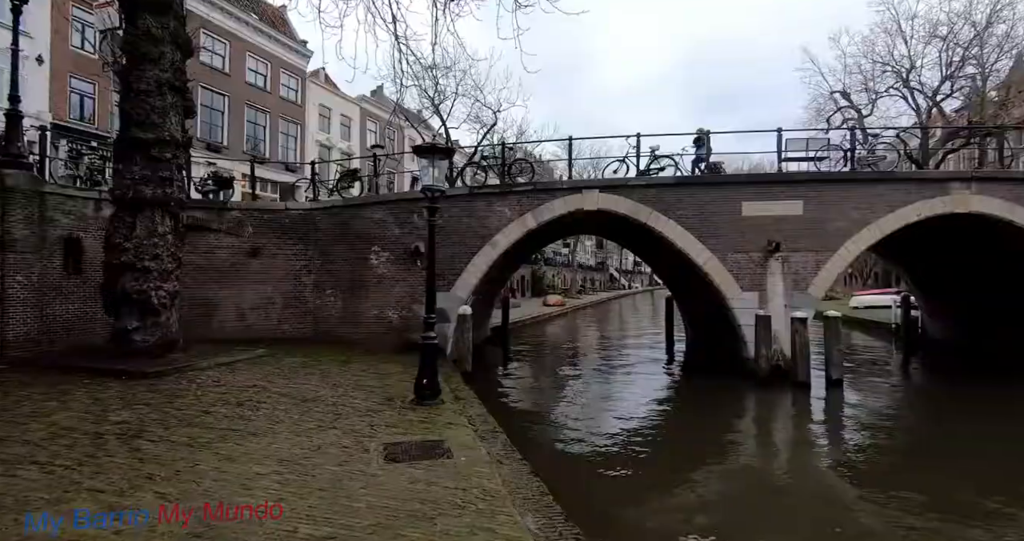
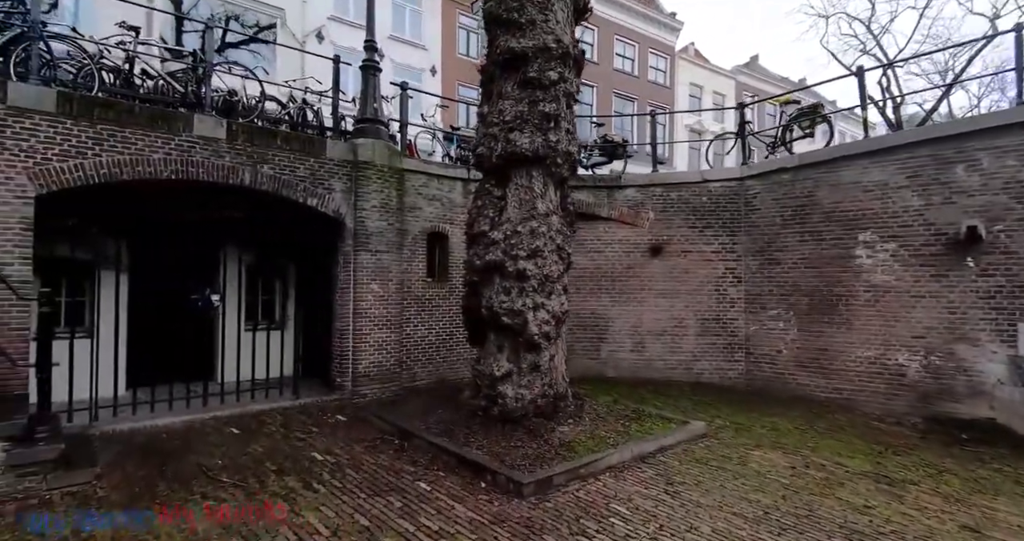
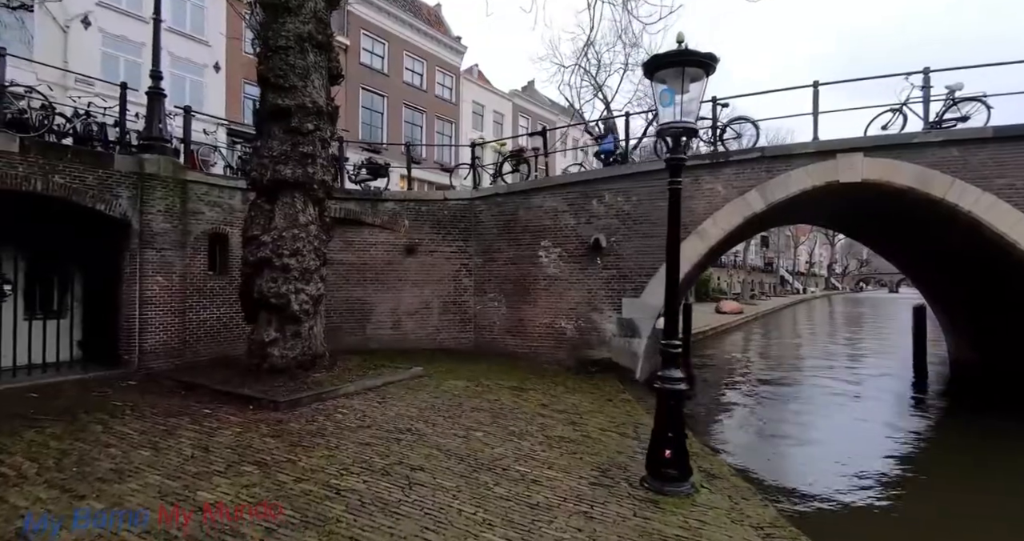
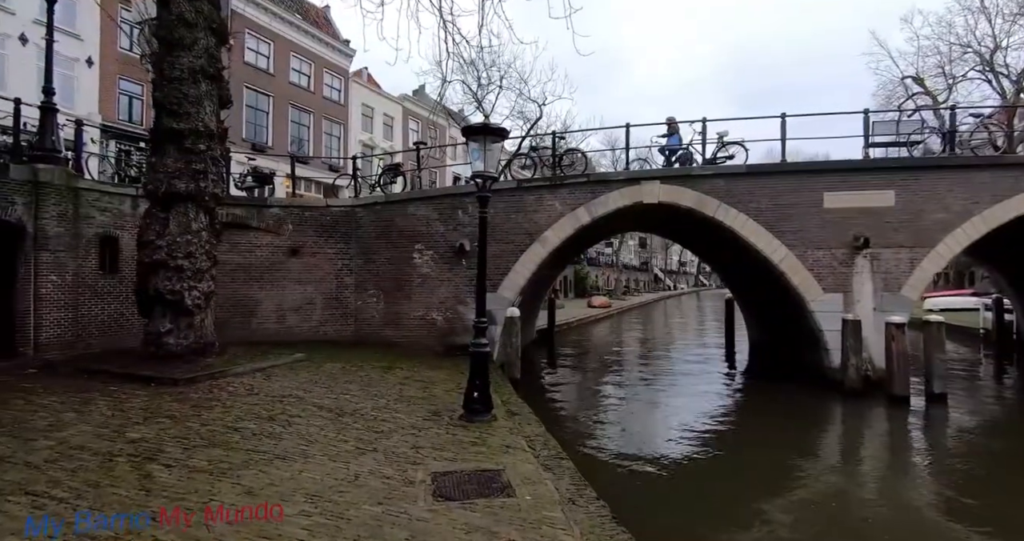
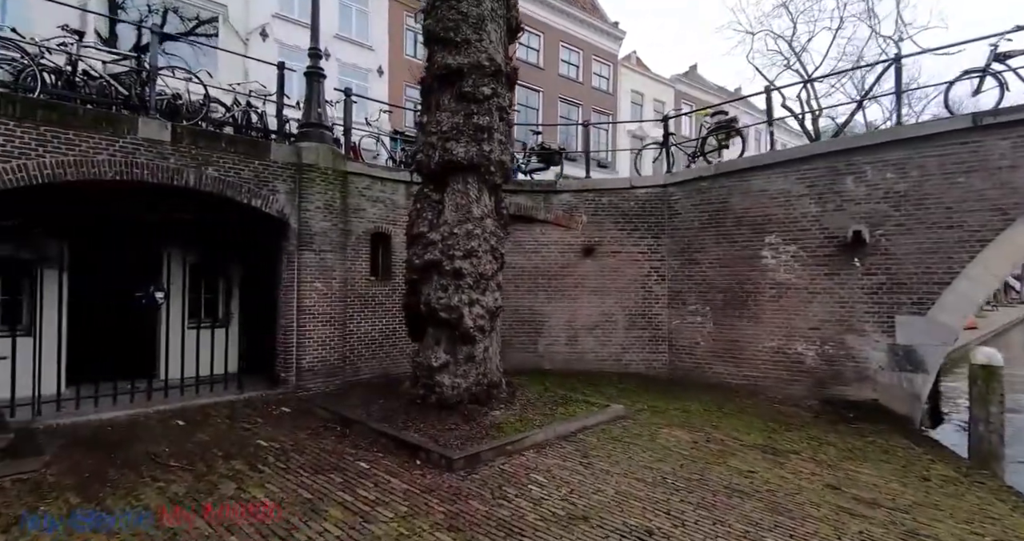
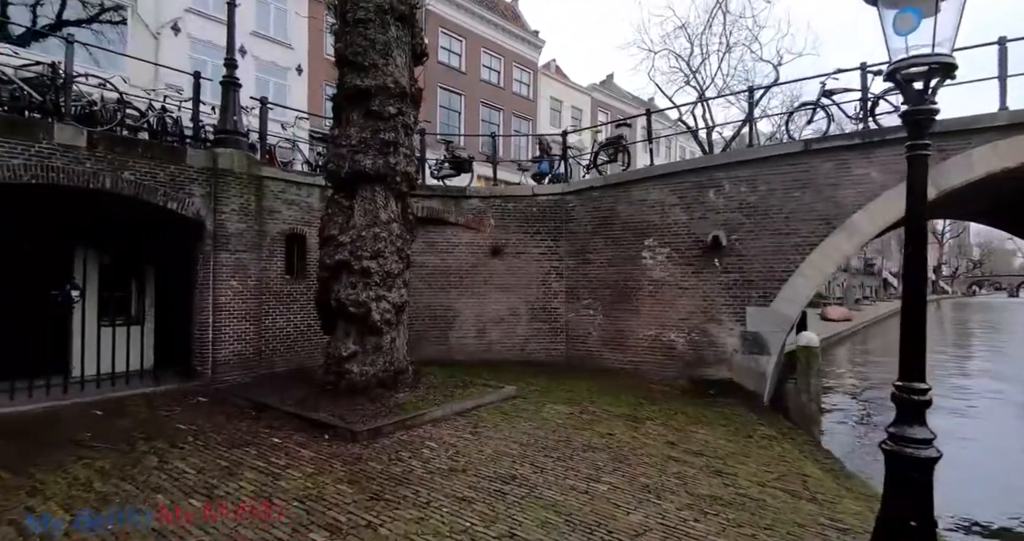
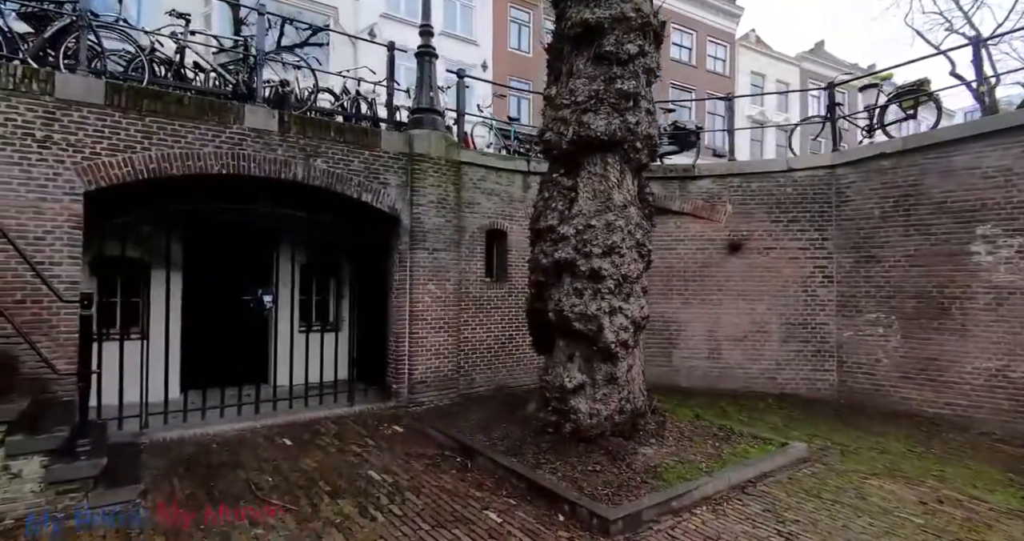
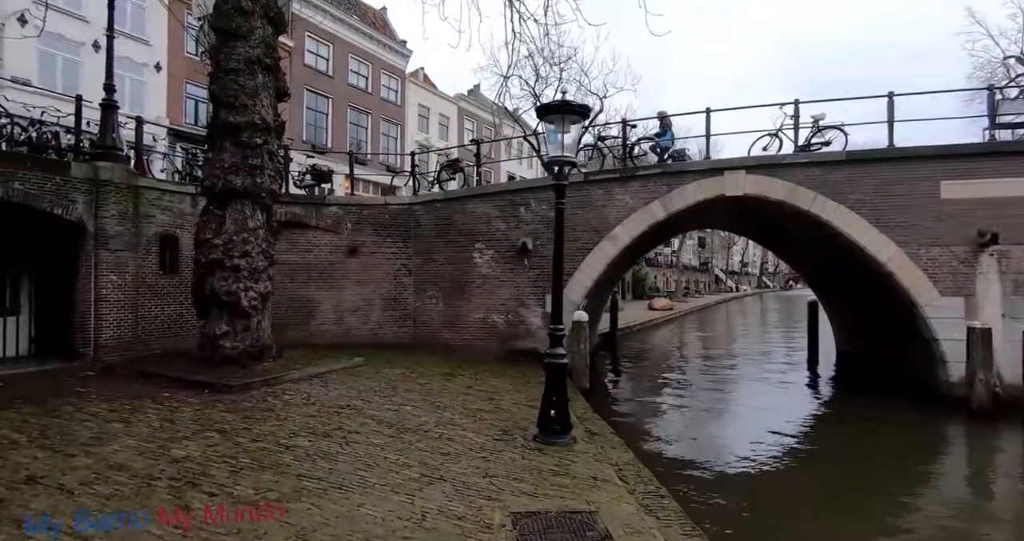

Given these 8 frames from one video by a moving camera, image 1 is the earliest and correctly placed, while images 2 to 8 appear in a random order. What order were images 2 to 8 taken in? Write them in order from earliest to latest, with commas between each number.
4, 8, 3, 6, 5, 2, 7
